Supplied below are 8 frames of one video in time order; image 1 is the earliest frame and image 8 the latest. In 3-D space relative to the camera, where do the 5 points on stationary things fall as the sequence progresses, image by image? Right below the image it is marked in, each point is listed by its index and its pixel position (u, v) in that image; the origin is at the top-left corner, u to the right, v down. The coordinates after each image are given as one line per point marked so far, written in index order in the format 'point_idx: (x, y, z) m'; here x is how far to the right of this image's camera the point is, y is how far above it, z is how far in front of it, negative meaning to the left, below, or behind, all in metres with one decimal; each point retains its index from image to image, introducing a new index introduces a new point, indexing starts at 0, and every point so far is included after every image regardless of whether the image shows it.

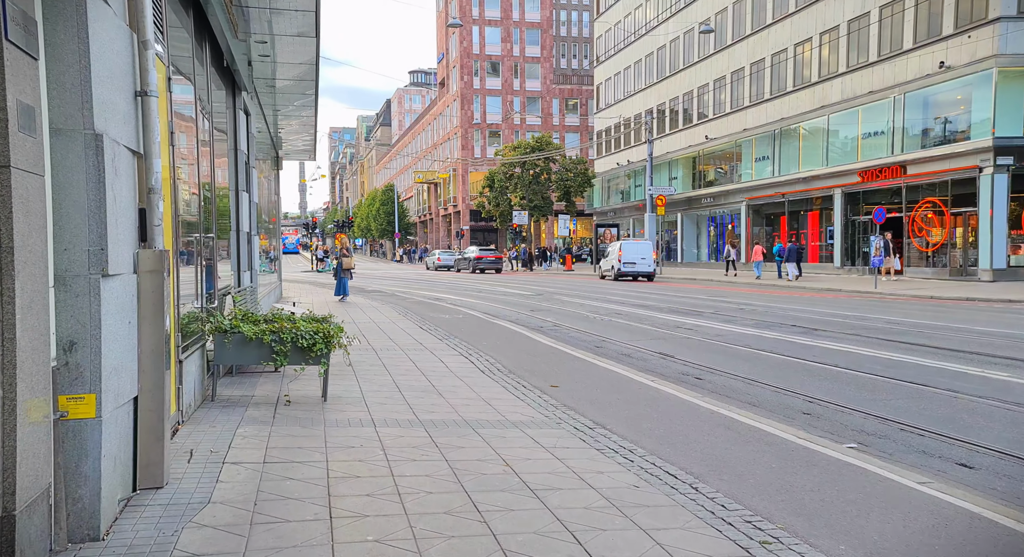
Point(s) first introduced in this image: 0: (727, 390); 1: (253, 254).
0: (+2.1, -1.1, +8.2) m
1: (-3.8, +0.4, +12.2) m
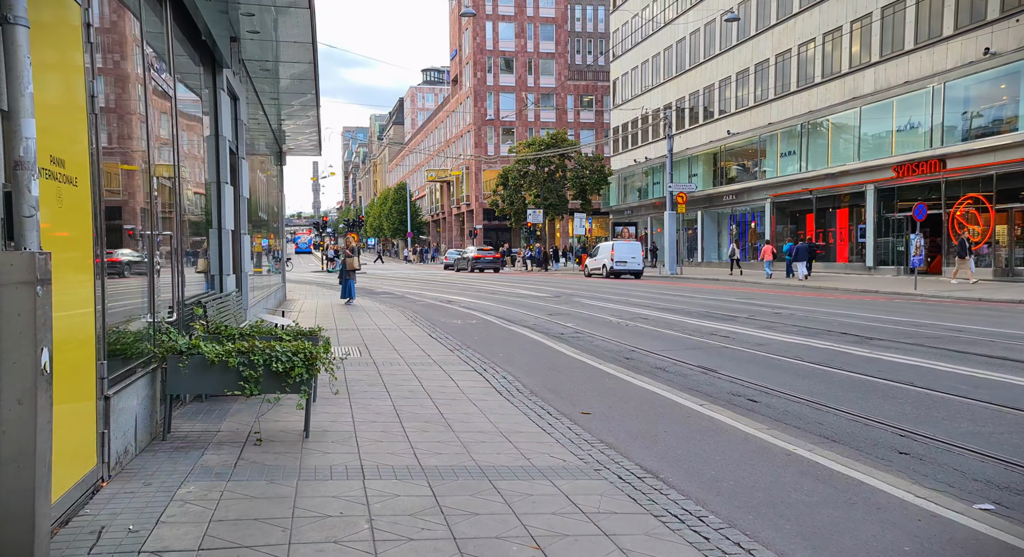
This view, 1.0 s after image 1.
0: (+2.3, -1.1, +6.9) m
1: (-3.6, +0.3, +10.9) m
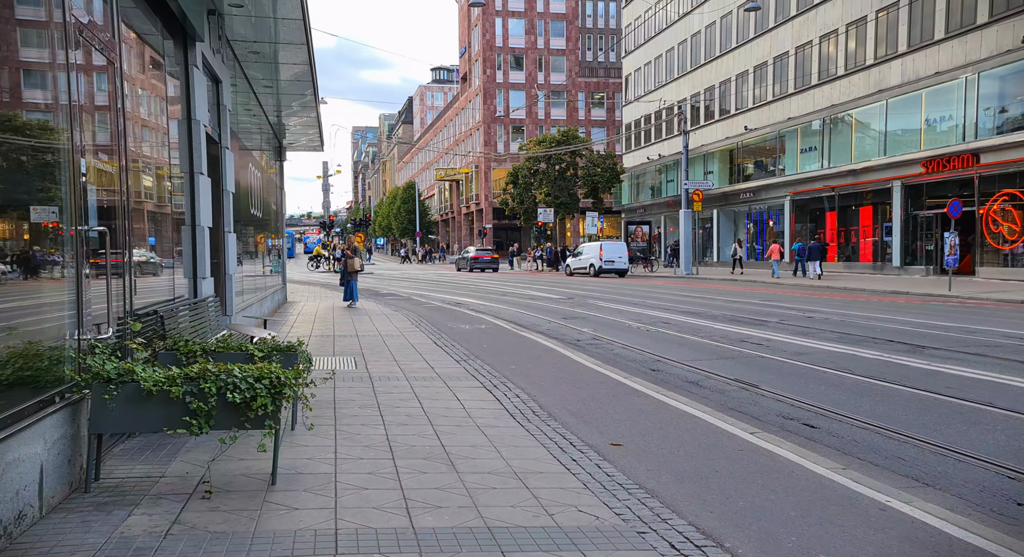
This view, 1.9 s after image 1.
0: (+2.4, -1.2, +5.7) m
1: (-3.4, +0.3, +9.8) m
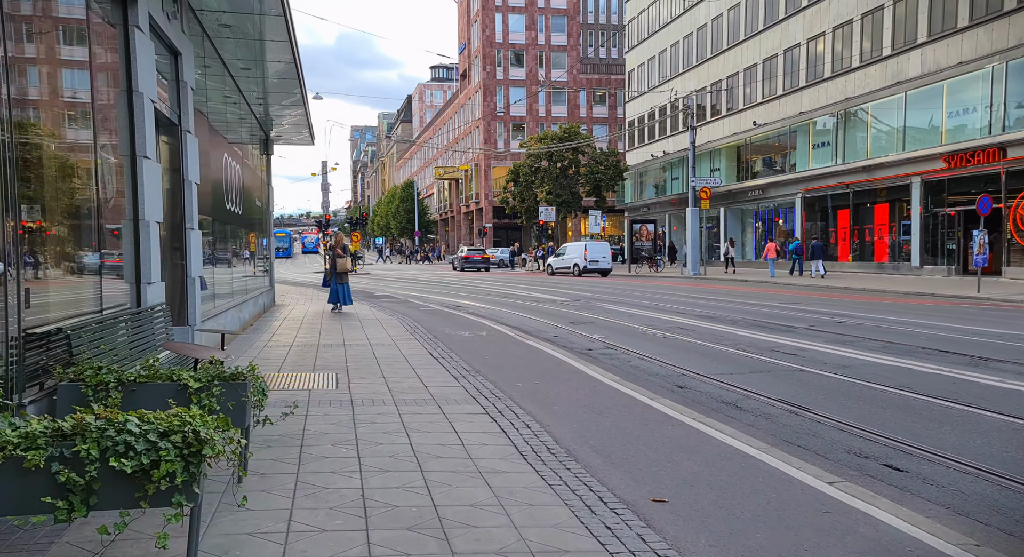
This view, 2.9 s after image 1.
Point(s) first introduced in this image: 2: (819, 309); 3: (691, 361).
0: (+2.5, -1.2, +4.4) m
1: (-3.4, +0.2, +8.5) m
2: (+6.5, -0.7, +17.8) m
3: (+2.3, -1.1, +10.7) m
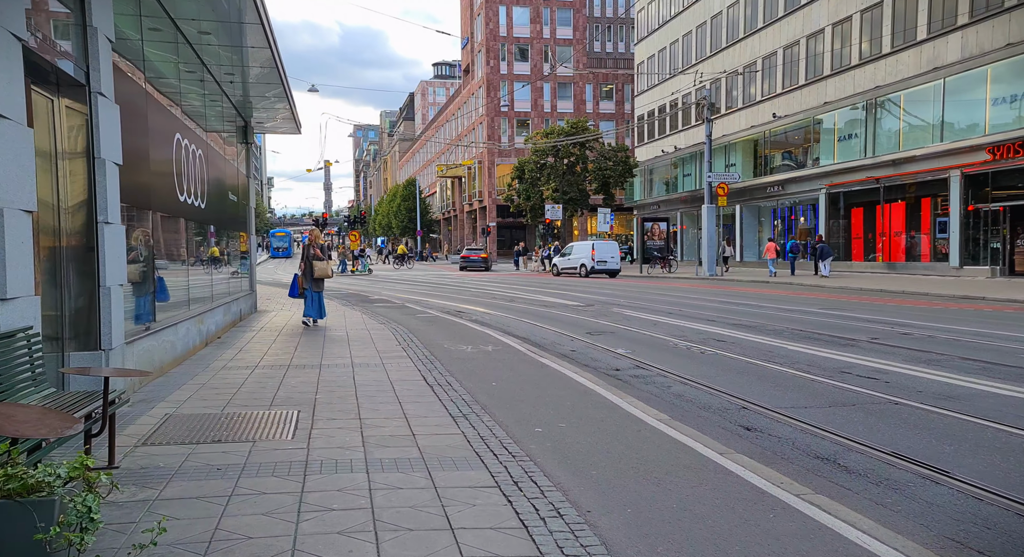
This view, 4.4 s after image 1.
0: (+2.6, -1.3, +2.3) m
1: (-3.2, +0.2, +6.4) m
2: (+6.7, -0.7, +15.6) m
3: (+2.4, -1.1, +8.6) m
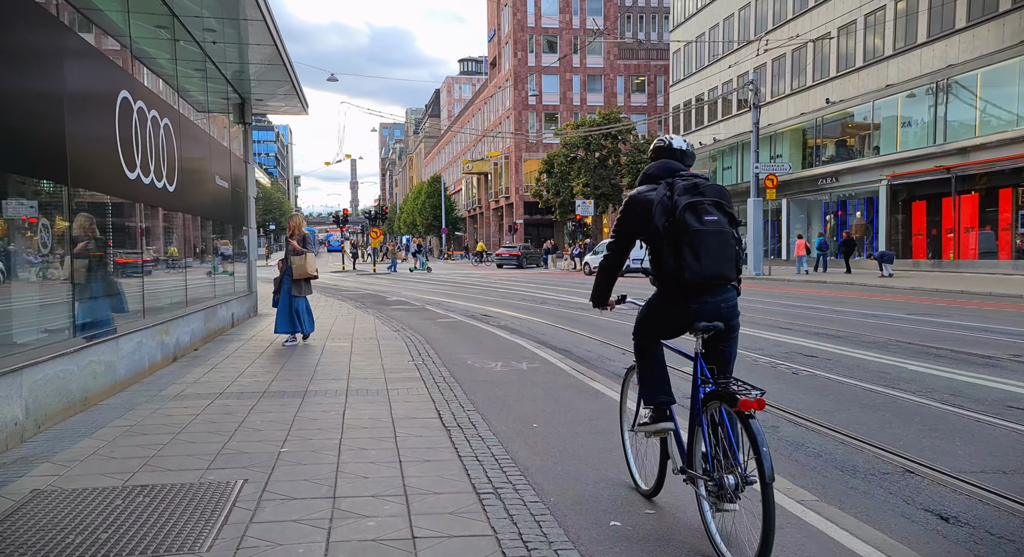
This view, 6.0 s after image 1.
0: (+2.8, -1.3, -0.2) m
1: (-2.9, +0.2, +4.1) m
2: (+7.3, -0.7, +13.0) m
3: (+2.8, -1.1, +6.1) m
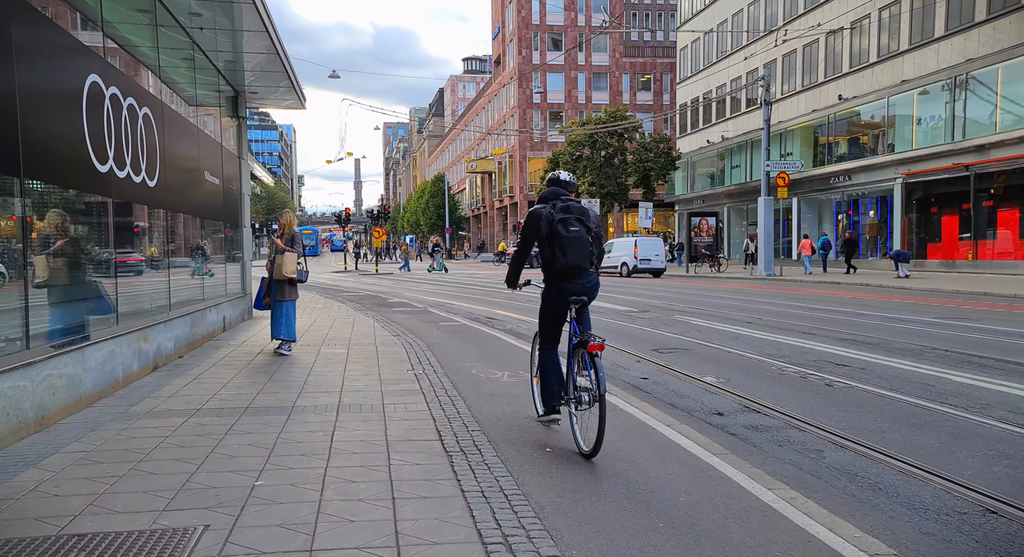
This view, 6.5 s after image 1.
0: (+2.8, -1.3, -1.0) m
1: (-2.9, +0.1, +3.4) m
2: (+7.4, -0.8, +12.2) m
3: (+2.9, -1.2, +5.3) m
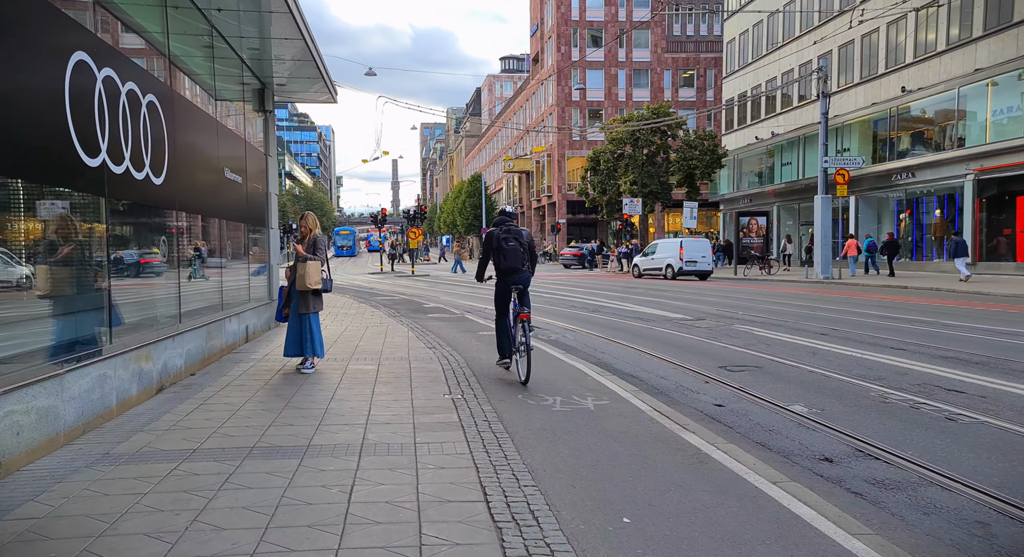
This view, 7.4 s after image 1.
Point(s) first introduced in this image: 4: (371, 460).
0: (+2.9, -1.4, -2.4) m
1: (-2.6, 0.0, +2.2) m
2: (+8.0, -0.9, +10.6) m
3: (+3.2, -1.3, +3.9) m
4: (-0.9, -1.2, +5.5) m
